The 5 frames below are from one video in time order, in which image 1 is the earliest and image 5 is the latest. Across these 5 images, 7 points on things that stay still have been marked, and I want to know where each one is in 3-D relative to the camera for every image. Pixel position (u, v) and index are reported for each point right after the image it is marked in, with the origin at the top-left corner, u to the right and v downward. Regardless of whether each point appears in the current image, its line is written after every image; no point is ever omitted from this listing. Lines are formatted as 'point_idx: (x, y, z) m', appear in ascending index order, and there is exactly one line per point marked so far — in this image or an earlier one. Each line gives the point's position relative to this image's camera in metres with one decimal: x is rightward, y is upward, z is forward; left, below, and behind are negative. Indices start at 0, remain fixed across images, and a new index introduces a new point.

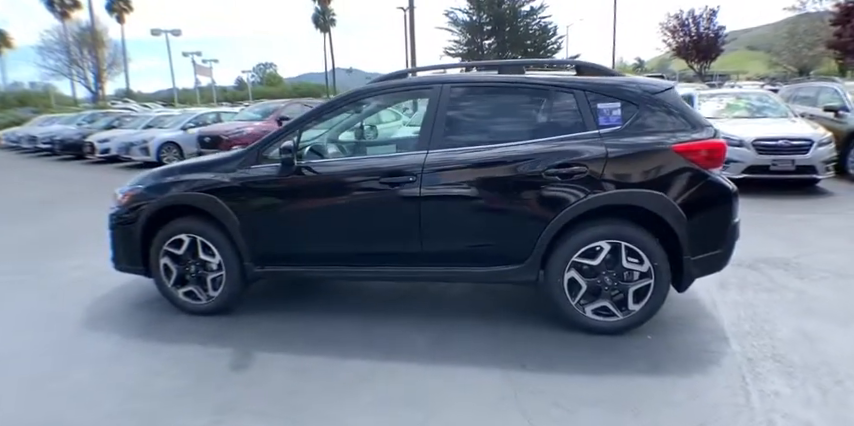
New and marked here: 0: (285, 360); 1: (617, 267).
0: (-0.9, -0.9, +3.0) m
1: (+1.2, -0.3, +3.1) m
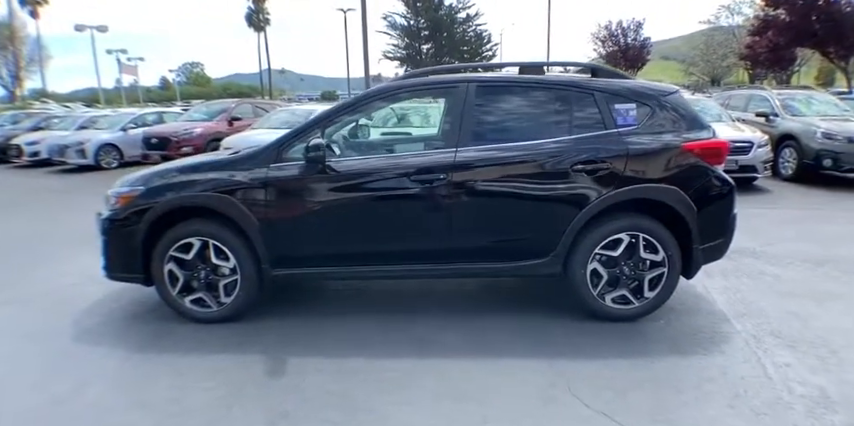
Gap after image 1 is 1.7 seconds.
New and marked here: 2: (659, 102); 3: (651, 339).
0: (-0.6, -0.9, +2.9) m
1: (+1.4, -0.3, +3.3) m
2: (+1.6, +0.8, +3.3) m
3: (+1.5, -0.8, +3.2) m
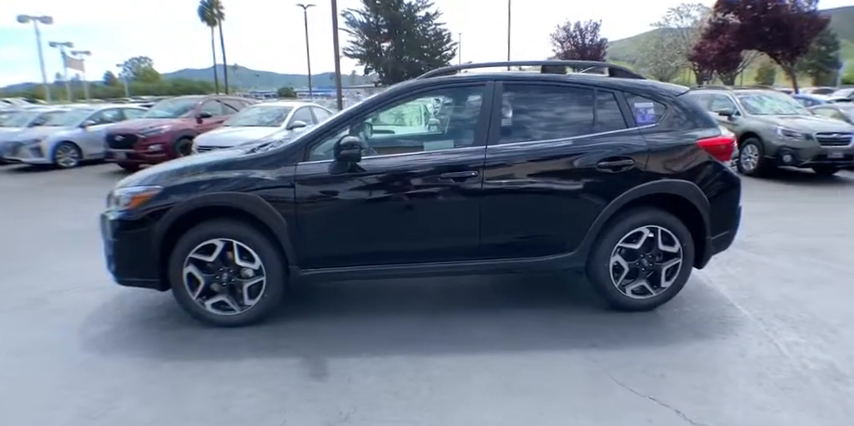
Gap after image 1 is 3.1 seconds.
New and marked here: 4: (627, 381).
0: (-0.4, -0.9, +2.9) m
1: (+1.6, -0.3, +3.5) m
2: (+1.8, +0.8, +3.5) m
3: (+1.7, -0.8, +3.4) m
4: (+1.1, -0.9, +2.7) m
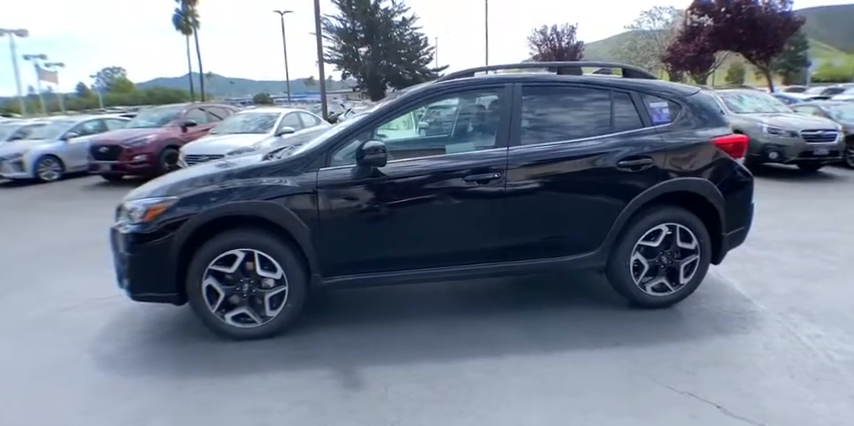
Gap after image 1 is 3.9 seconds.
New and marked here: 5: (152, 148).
0: (-0.2, -0.9, +2.9) m
1: (+1.8, -0.2, +3.5) m
2: (+1.9, +0.8, +3.6) m
3: (+1.9, -0.8, +3.4) m
4: (+1.3, -0.9, +2.7) m
5: (-5.7, +1.4, +10.2) m
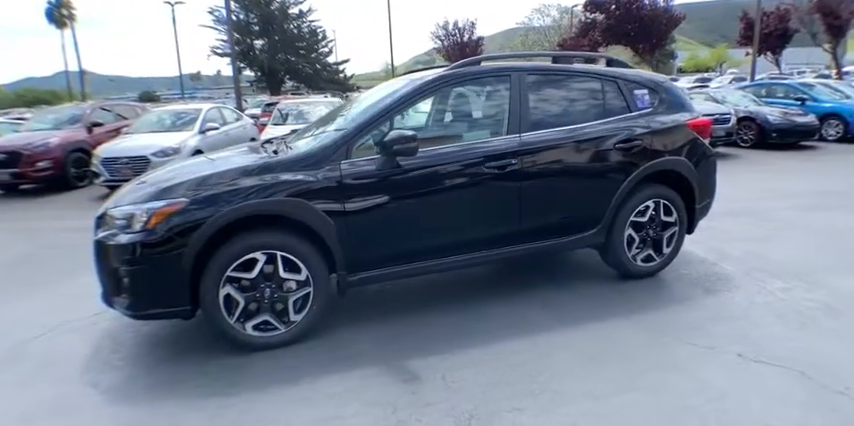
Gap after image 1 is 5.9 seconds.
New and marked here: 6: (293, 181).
0: (+0.1, -0.9, +2.9) m
1: (+1.8, -0.1, +3.9) m
2: (+1.9, +1.0, +3.9) m
3: (+2.0, -0.6, +3.8) m
4: (+1.6, -0.8, +3.0) m
5: (-6.9, +1.1, +8.9) m
6: (-0.9, +0.2, +3.0) m
